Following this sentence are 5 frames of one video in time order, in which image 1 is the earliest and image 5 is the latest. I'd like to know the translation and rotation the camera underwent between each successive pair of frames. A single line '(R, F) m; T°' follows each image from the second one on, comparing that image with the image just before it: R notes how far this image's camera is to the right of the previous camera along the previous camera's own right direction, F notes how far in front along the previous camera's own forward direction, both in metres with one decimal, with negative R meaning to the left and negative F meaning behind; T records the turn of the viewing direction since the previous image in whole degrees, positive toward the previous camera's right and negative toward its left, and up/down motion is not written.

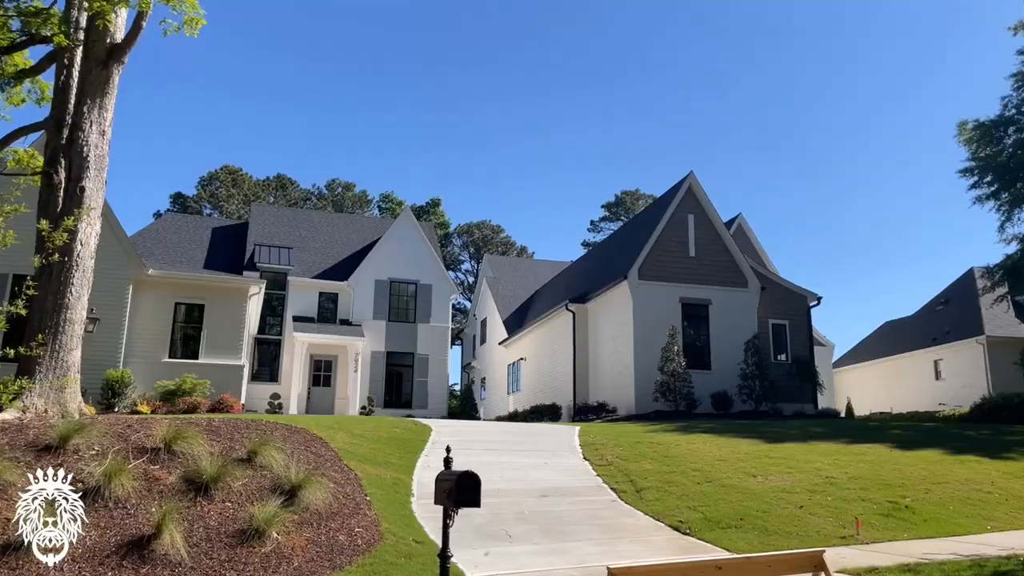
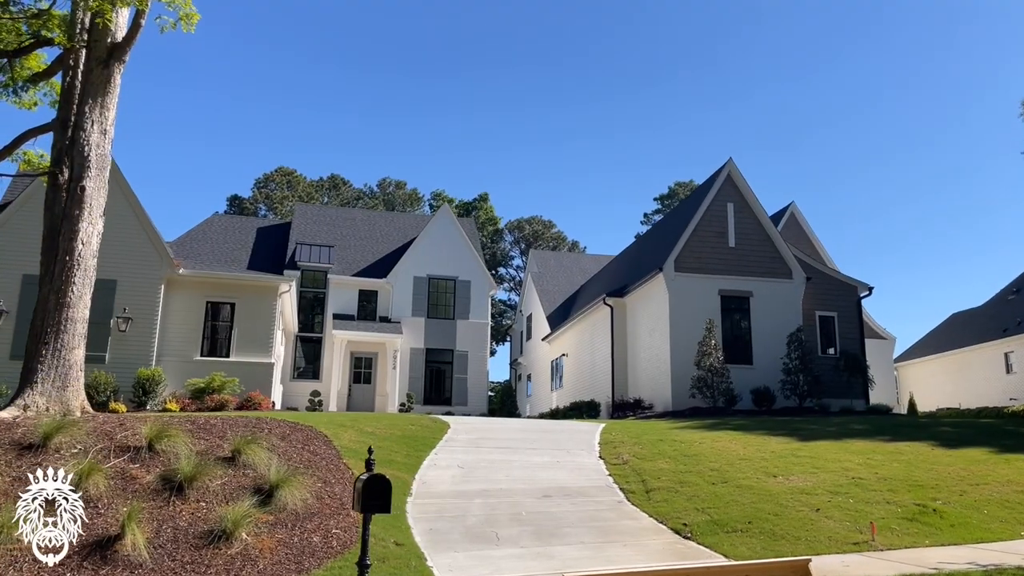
(+0.9, +0.4) m; -4°
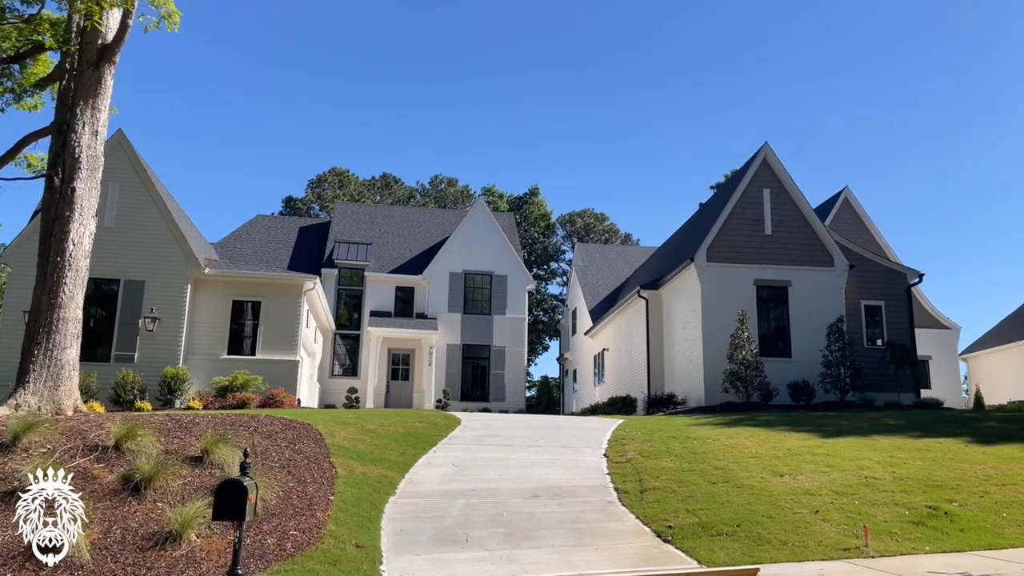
(+1.1, +0.4) m; -5°
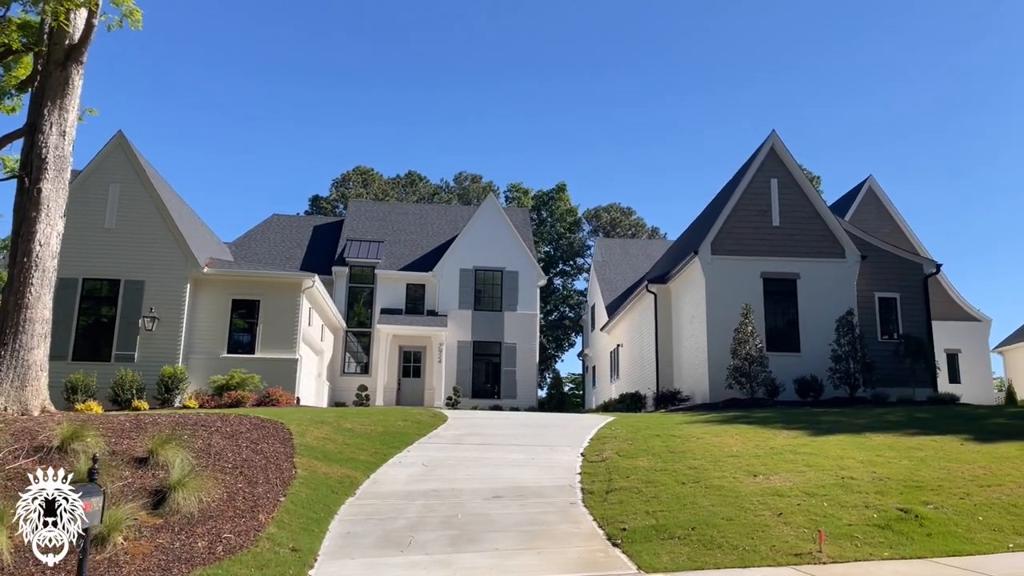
(+1.0, +0.3) m; -2°
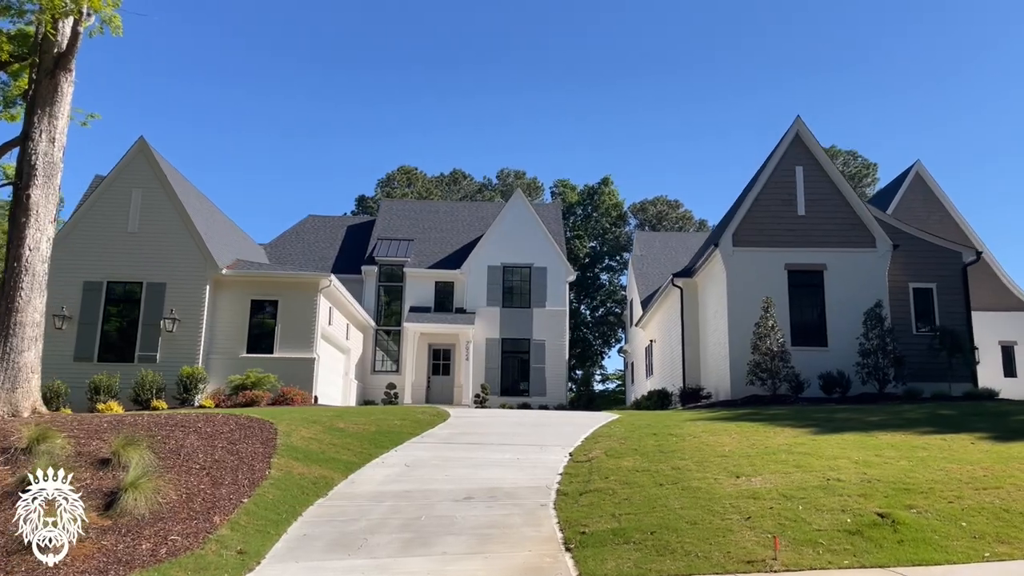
(+1.1, +0.3) m; -4°
